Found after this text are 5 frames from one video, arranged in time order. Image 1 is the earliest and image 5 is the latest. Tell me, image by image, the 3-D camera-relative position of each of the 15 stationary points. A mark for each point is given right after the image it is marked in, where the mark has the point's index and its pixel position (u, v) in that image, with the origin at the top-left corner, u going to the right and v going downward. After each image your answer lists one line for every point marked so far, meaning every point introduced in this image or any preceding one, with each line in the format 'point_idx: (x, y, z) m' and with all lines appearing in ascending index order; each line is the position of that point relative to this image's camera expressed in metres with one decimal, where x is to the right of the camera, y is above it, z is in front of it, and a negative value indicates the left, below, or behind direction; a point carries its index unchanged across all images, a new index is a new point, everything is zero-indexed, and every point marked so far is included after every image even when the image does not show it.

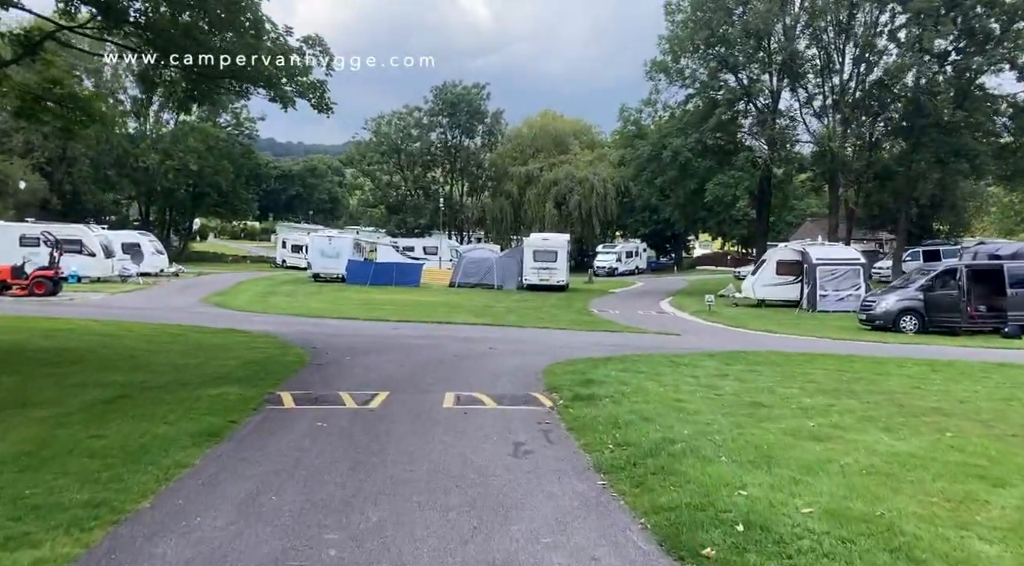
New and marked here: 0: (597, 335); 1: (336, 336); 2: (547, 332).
0: (+1.7, -1.1, +18.6) m
1: (-3.4, -1.1, +18.3) m
2: (+0.7, -1.1, +19.2) m
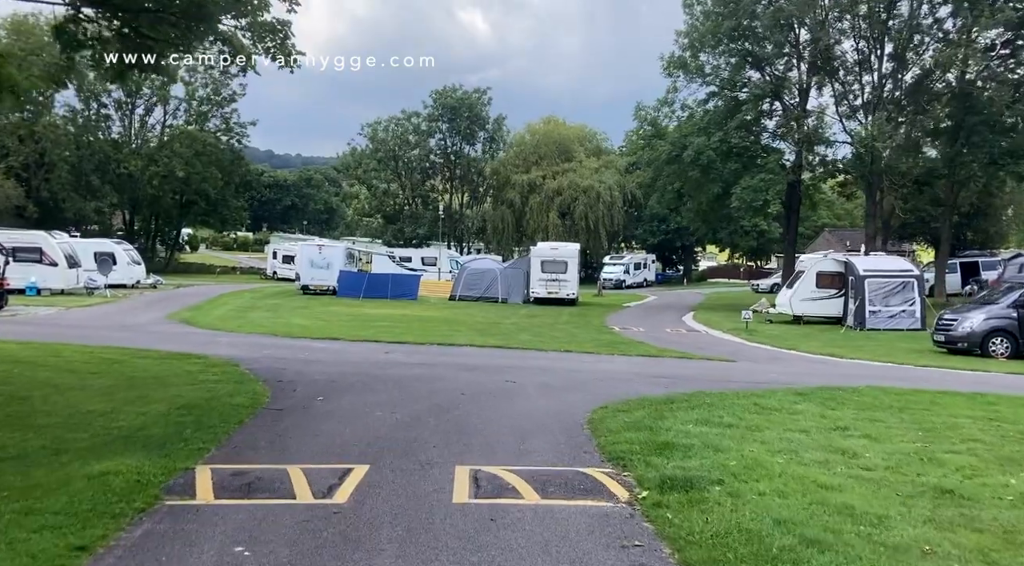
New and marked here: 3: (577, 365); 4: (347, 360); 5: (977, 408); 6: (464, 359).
0: (+2.0, -1.3, +15.1) m
1: (-3.1, -1.3, +14.7) m
2: (+1.0, -1.3, +15.7) m
3: (+1.0, -1.3, +14.7) m
4: (-2.7, -1.3, +15.2) m
5: (+5.1, -1.4, +10.3) m
6: (-0.8, -1.3, +15.3) m
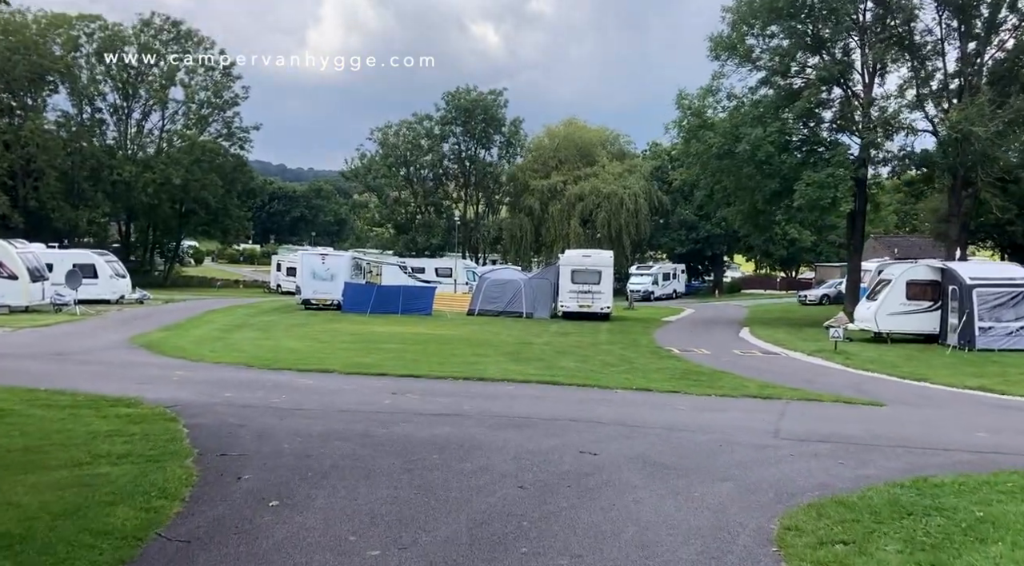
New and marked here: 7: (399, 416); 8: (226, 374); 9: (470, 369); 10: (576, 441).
0: (+2.7, -1.5, +10.5) m
1: (-2.4, -1.4, +10.2) m
2: (+1.8, -1.5, +11.1) m
3: (+1.7, -1.4, +10.1) m
4: (-2.0, -1.4, +10.6) m
5: (+5.7, -1.4, +5.6) m
6: (-0.1, -1.4, +10.7) m
7: (-1.2, -1.4, +10.1) m
8: (-4.2, -1.4, +13.7) m
9: (-0.7, -1.4, +15.3) m
10: (+0.6, -1.4, +8.5) m
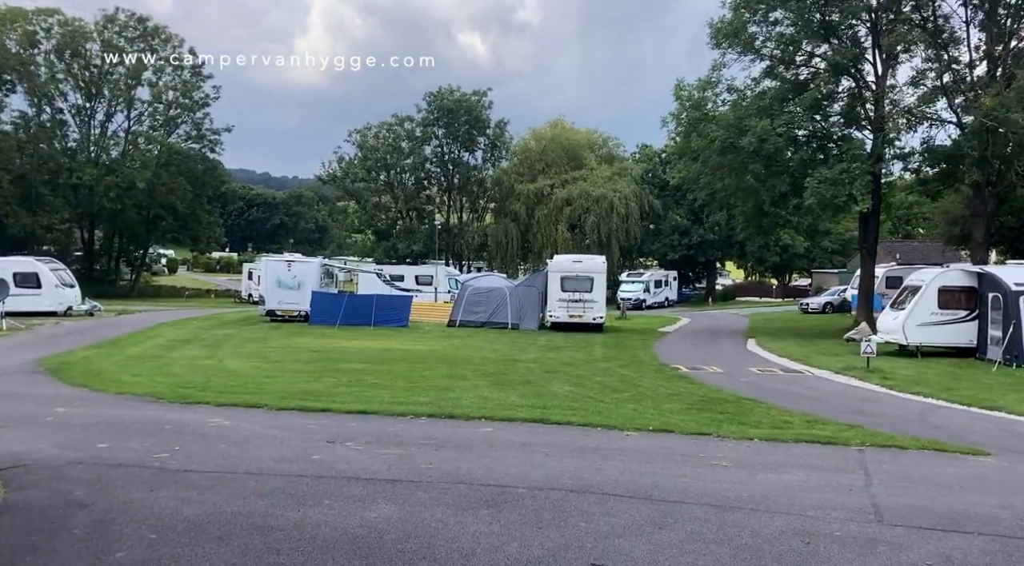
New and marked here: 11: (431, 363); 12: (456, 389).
0: (+2.5, -1.5, +7.5) m
1: (-2.6, -1.5, +7.1) m
2: (+1.6, -1.5, +8.1) m
3: (+1.5, -1.5, +7.1) m
4: (-2.2, -1.5, +7.6) m
5: (+5.6, -1.4, +2.6) m
6: (-0.3, -1.5, +7.7) m
7: (-1.4, -1.5, +7.0) m
8: (-4.5, -1.5, +10.6) m
9: (-0.9, -1.5, +12.2) m
10: (+0.4, -1.5, +5.4) m
11: (-1.6, -1.6, +18.7) m
12: (-0.8, -1.6, +14.1) m
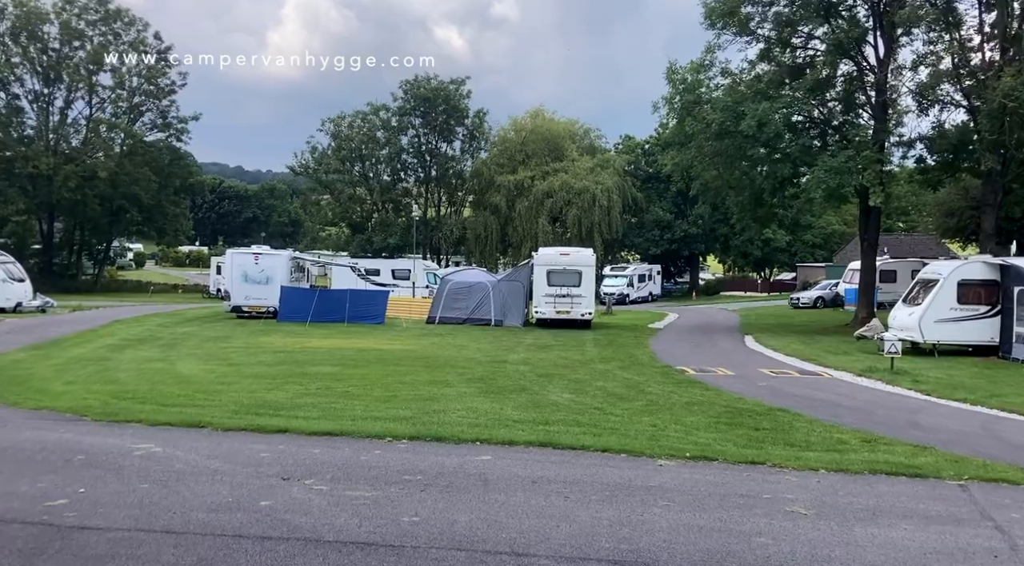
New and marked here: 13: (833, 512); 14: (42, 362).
0: (+2.6, -1.5, +5.6) m
1: (-2.5, -1.5, +5.1) m
2: (+1.6, -1.5, +6.2) m
3: (+1.6, -1.4, +5.2) m
4: (-2.1, -1.4, +5.6) m
5: (+5.8, -1.4, +0.9) m
6: (-0.2, -1.4, +5.7) m
7: (-1.3, -1.5, +5.1) m
8: (-4.5, -1.4, +8.6) m
9: (-1.0, -1.4, +10.3) m
10: (+0.5, -1.4, +3.5) m
11: (-1.8, -1.5, +16.7) m
12: (-0.9, -1.5, +12.1) m
13: (+2.1, -1.5, +6.0) m
14: (-8.2, -1.4, +16.2) m
